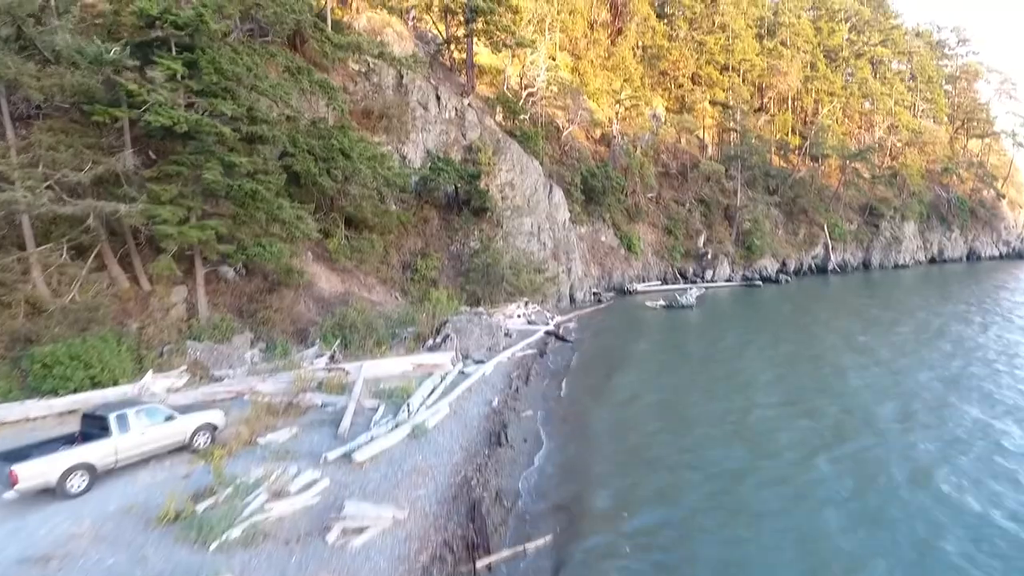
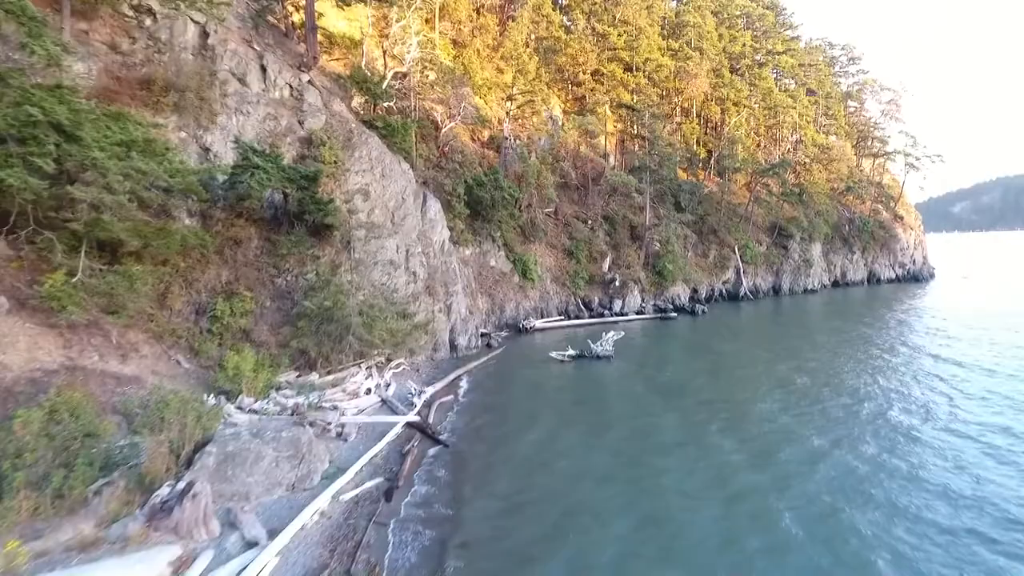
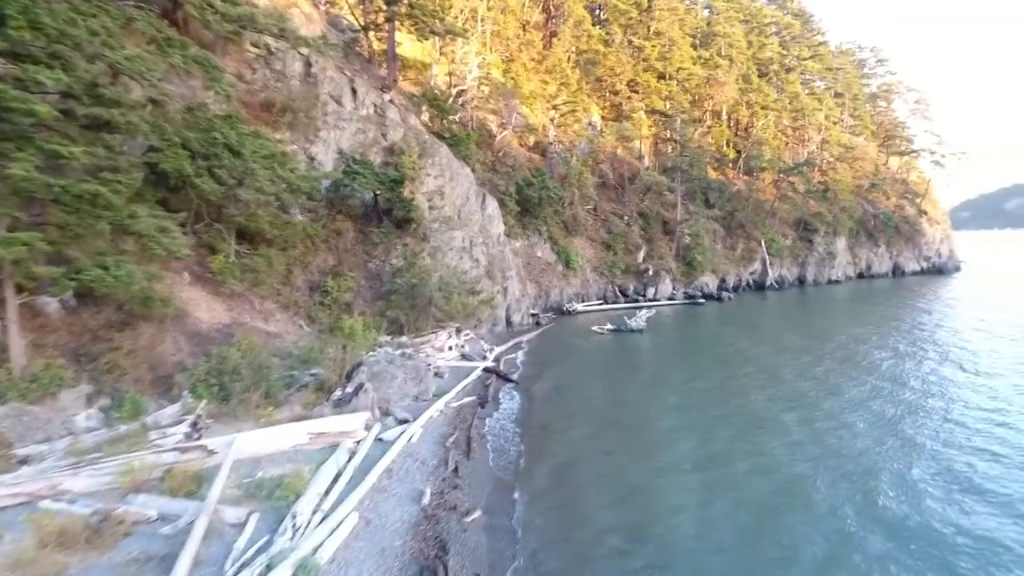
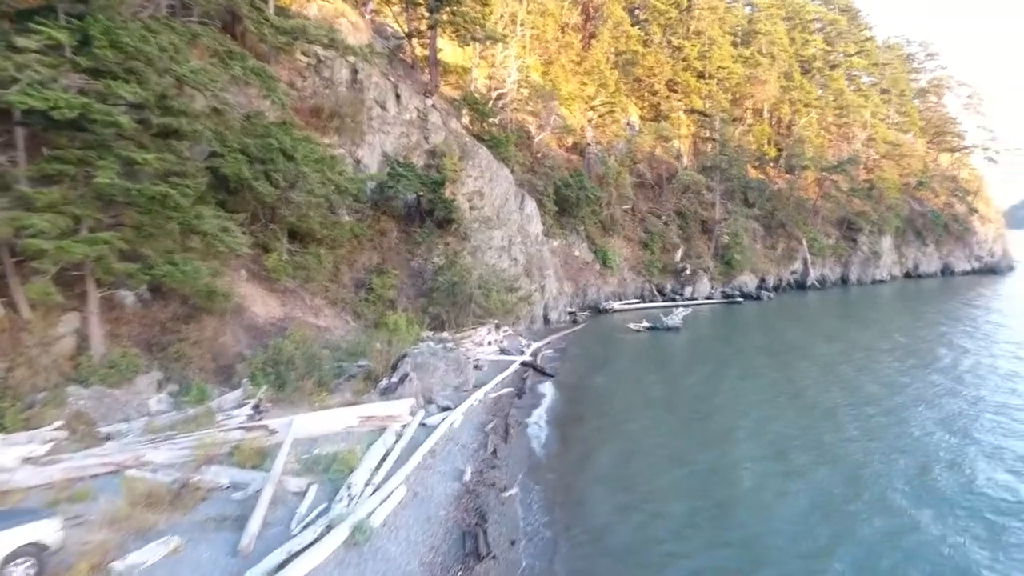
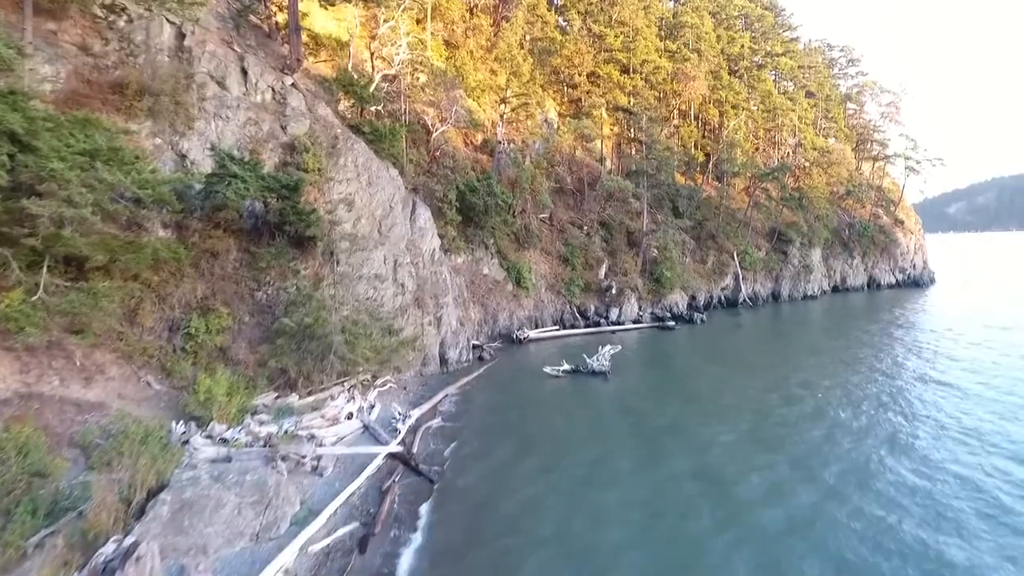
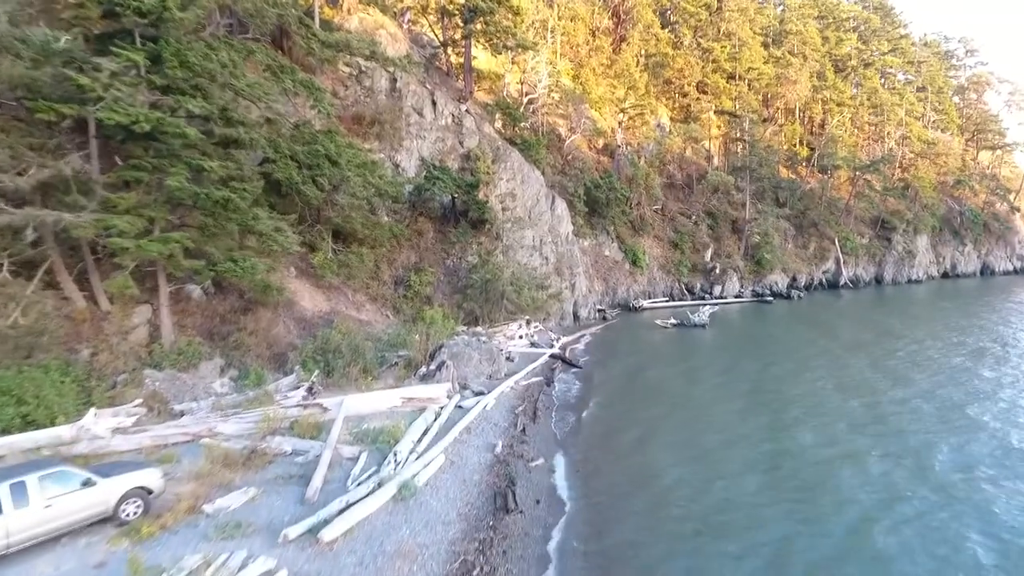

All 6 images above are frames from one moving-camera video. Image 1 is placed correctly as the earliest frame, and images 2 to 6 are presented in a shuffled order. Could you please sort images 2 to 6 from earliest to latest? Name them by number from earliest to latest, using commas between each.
6, 4, 3, 2, 5
